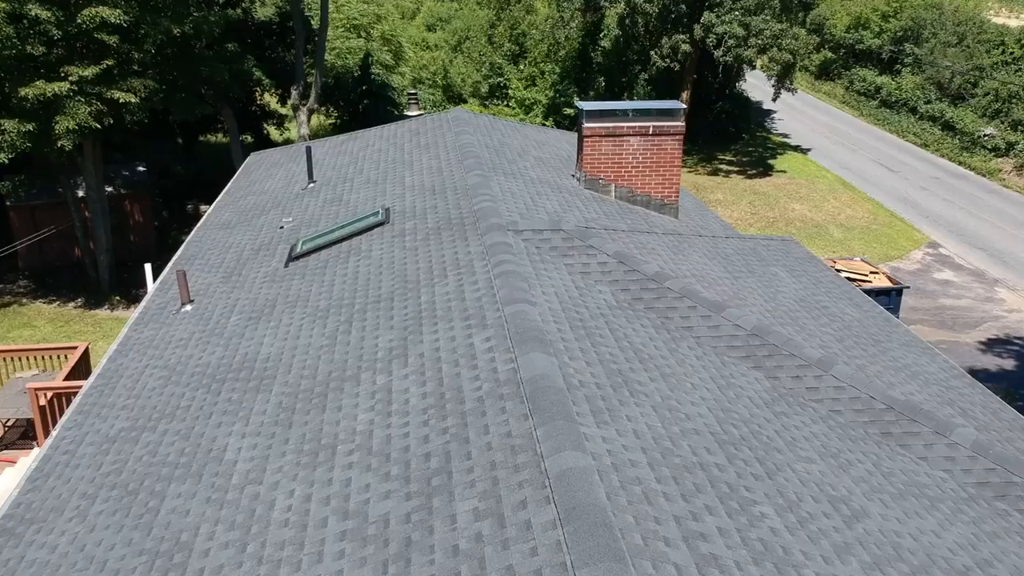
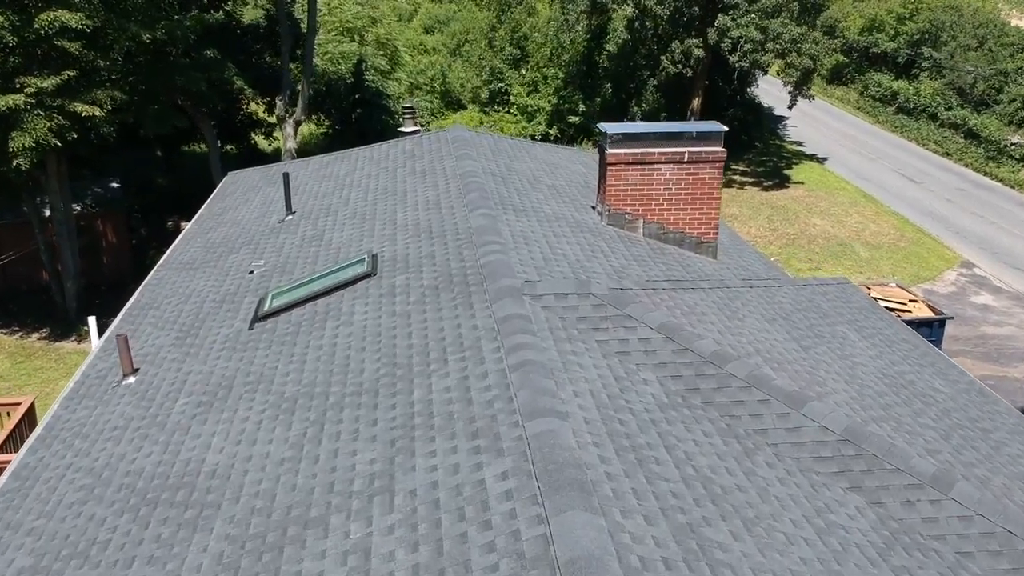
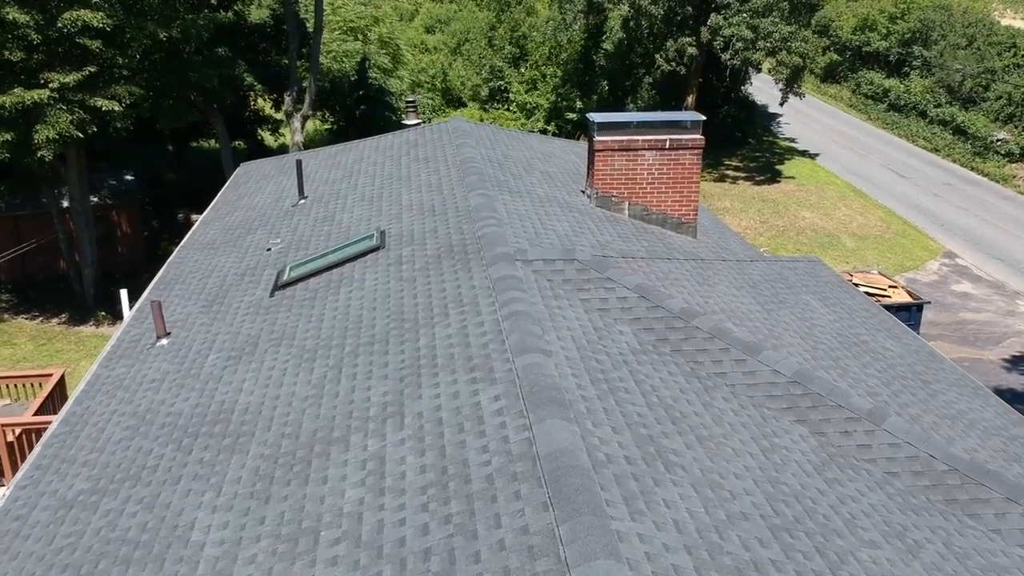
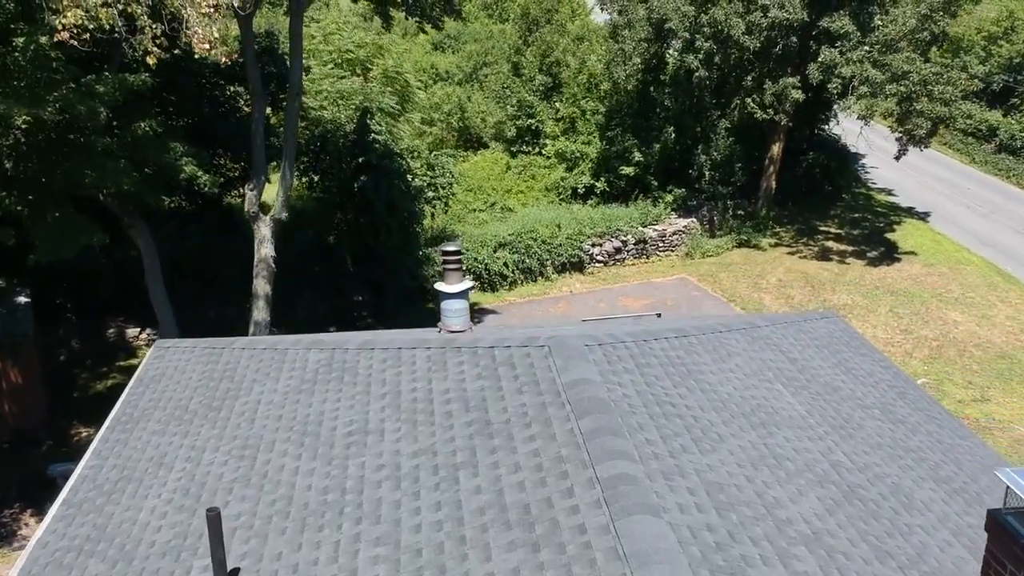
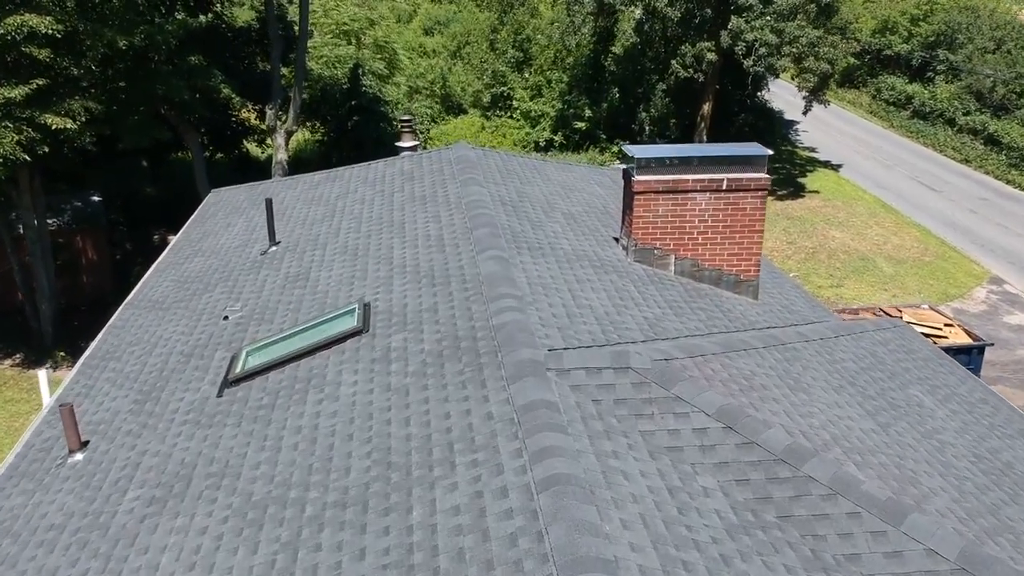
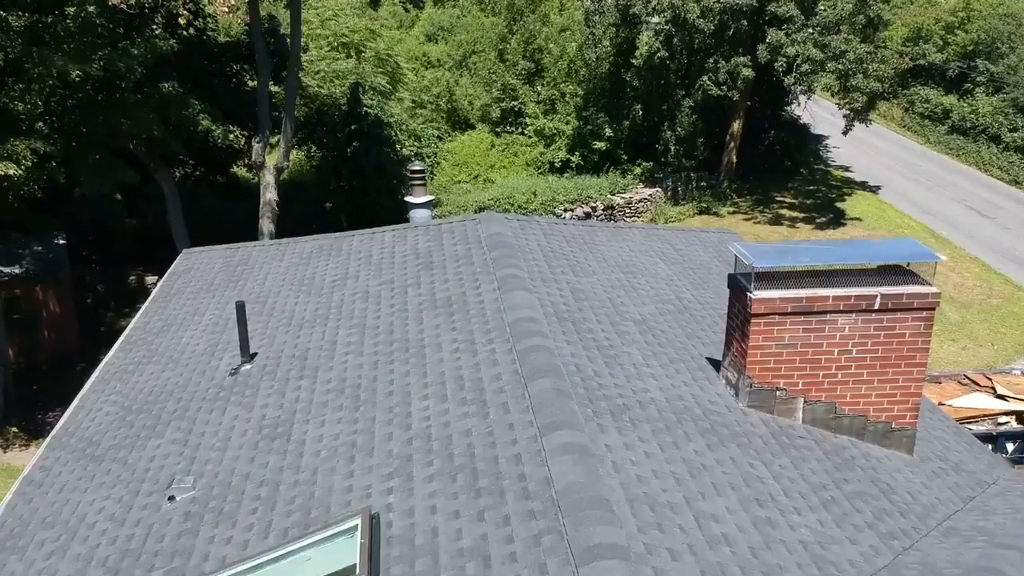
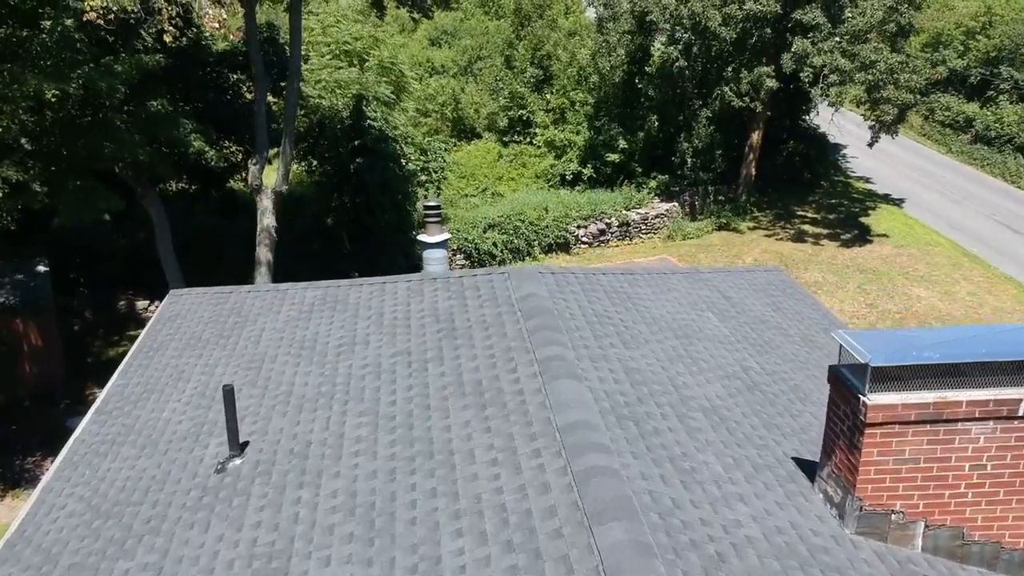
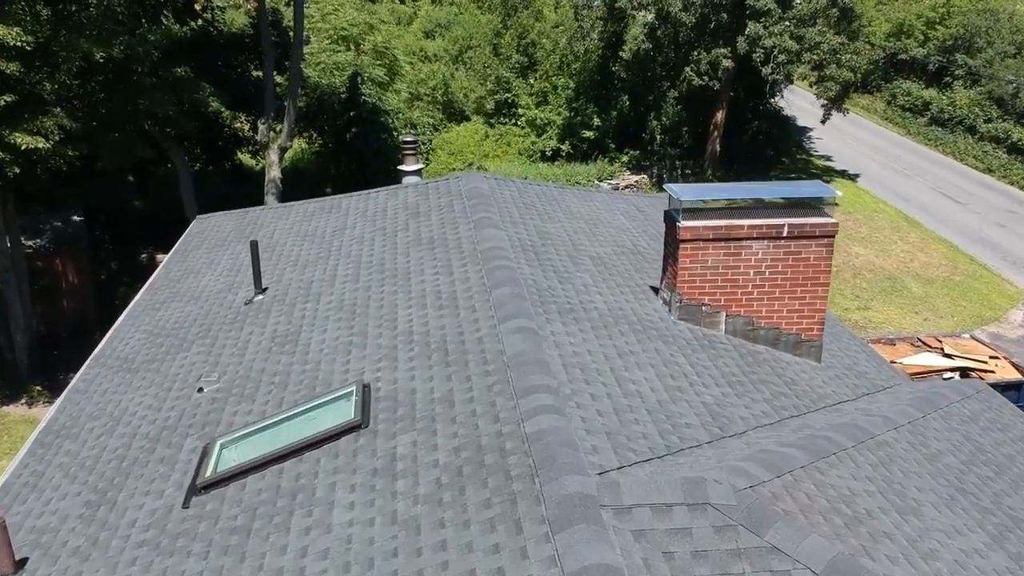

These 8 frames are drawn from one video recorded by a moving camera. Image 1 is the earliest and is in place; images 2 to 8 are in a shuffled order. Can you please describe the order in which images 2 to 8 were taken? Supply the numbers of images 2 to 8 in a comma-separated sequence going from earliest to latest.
3, 2, 5, 8, 6, 7, 4
